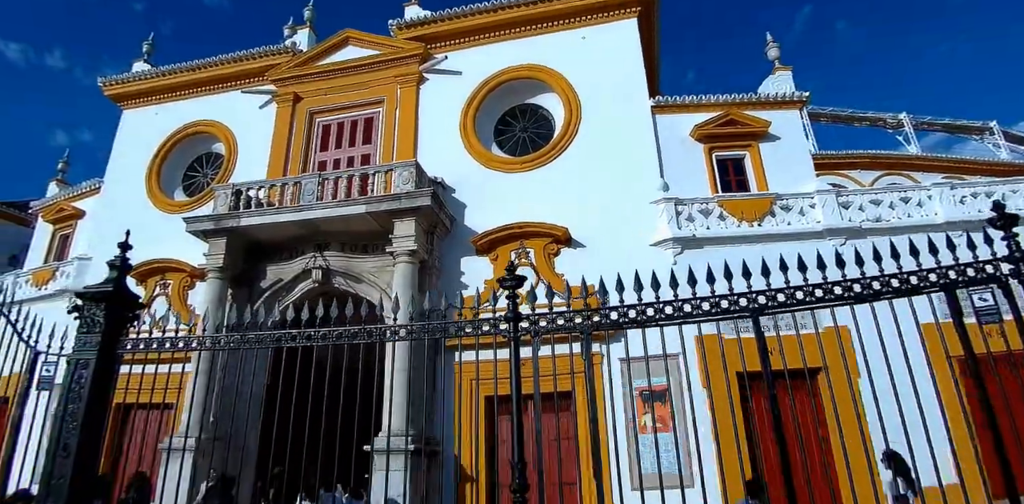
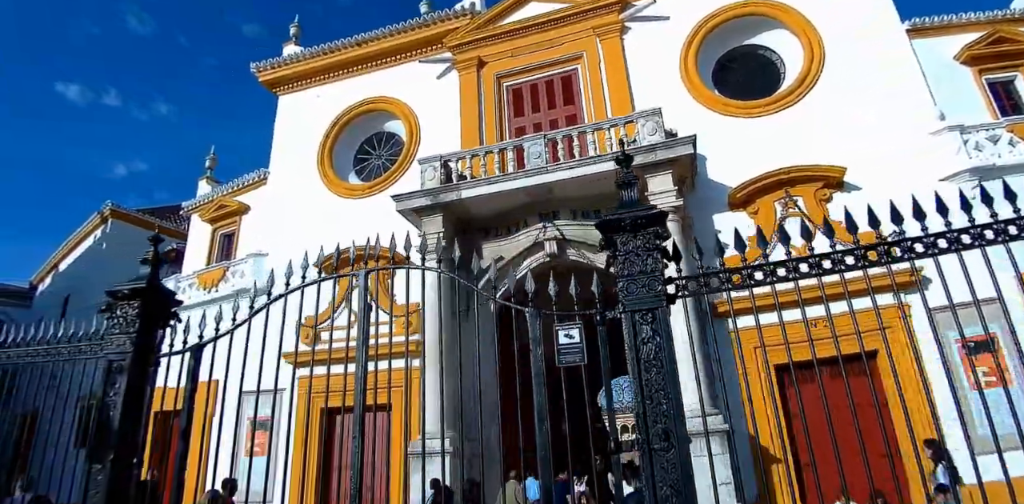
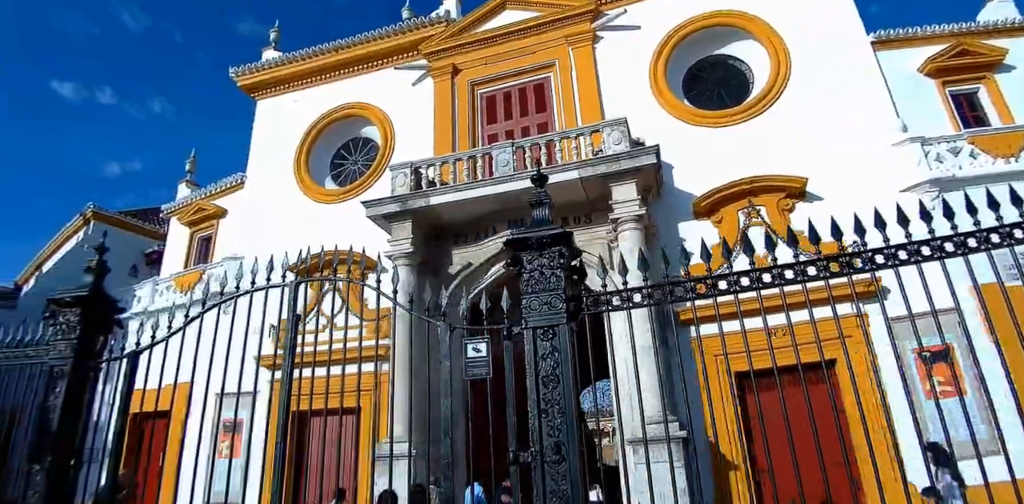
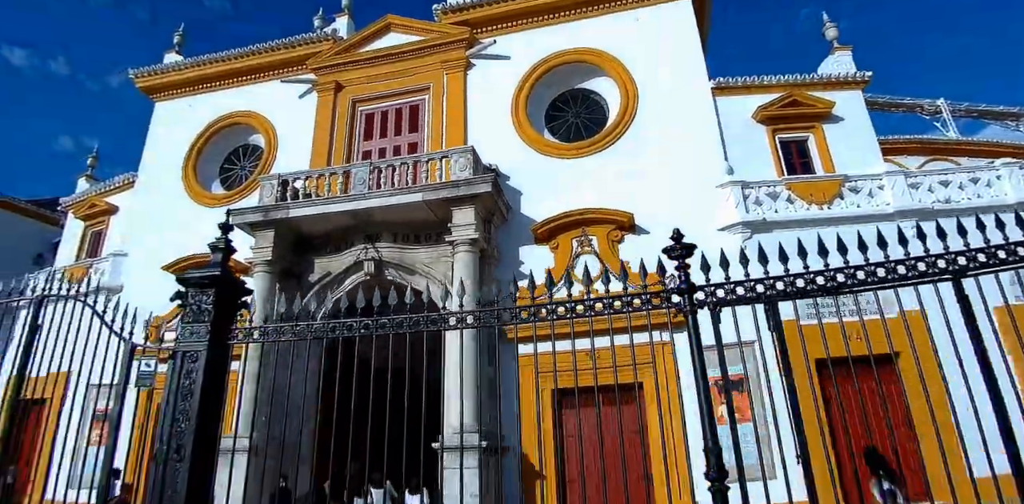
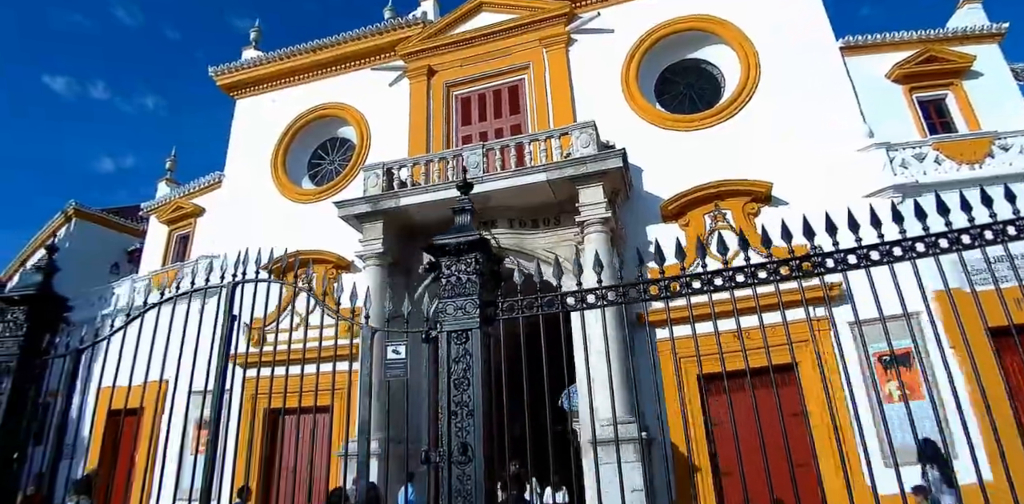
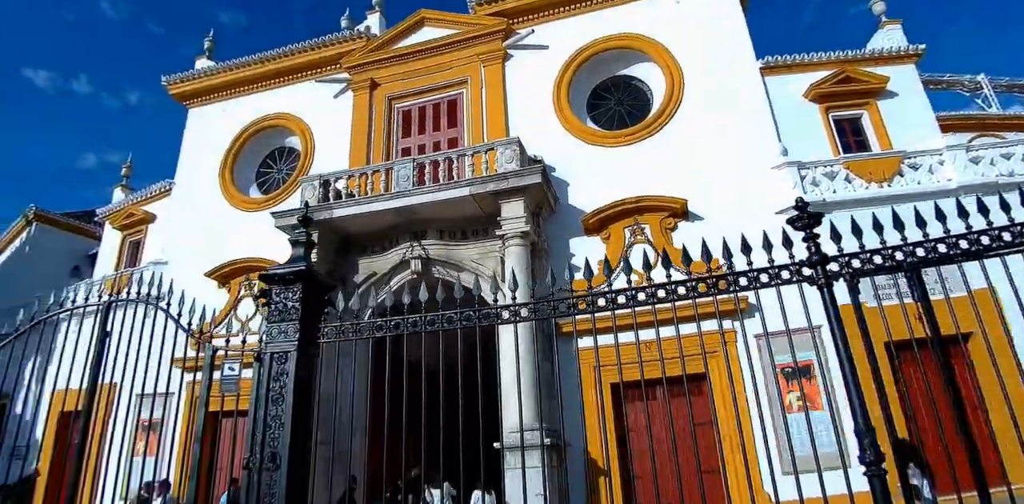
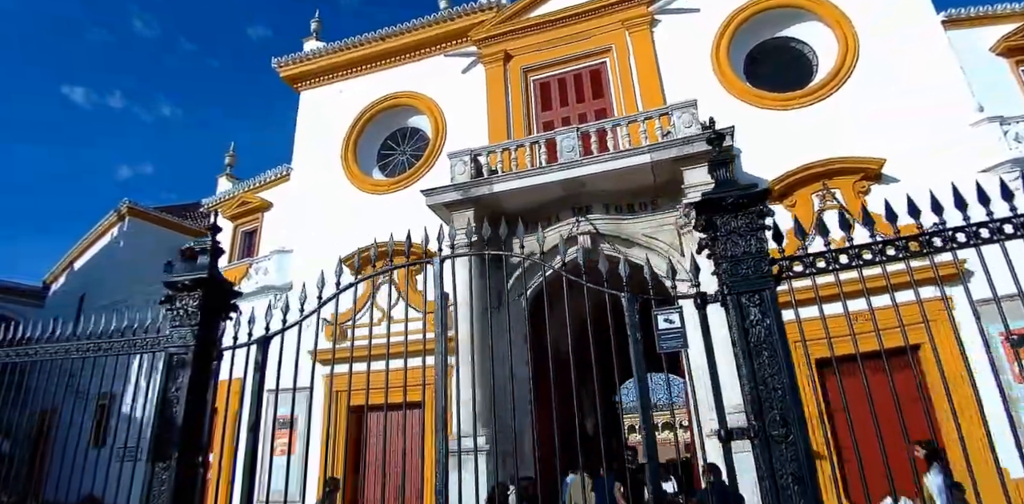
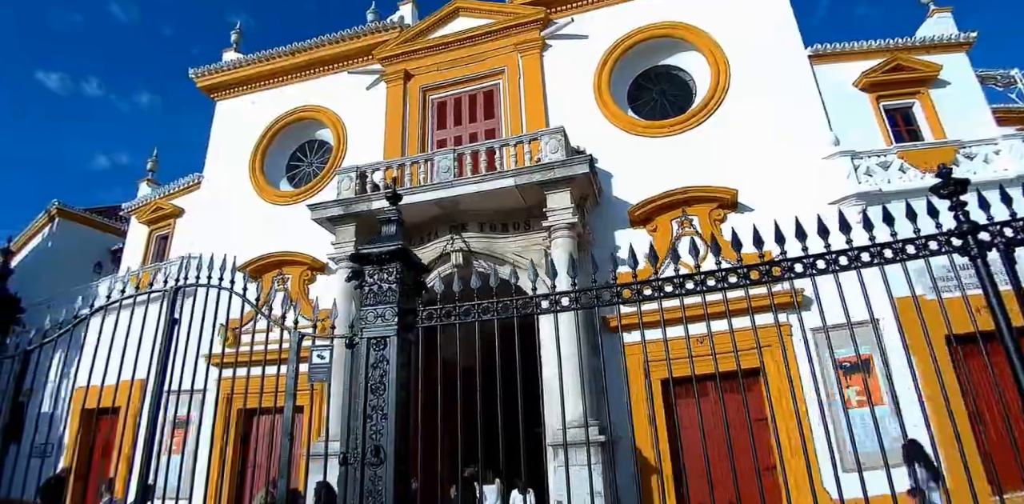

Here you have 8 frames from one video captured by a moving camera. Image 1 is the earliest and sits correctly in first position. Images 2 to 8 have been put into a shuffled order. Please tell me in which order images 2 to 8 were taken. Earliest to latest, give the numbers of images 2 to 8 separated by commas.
4, 6, 8, 5, 3, 2, 7
